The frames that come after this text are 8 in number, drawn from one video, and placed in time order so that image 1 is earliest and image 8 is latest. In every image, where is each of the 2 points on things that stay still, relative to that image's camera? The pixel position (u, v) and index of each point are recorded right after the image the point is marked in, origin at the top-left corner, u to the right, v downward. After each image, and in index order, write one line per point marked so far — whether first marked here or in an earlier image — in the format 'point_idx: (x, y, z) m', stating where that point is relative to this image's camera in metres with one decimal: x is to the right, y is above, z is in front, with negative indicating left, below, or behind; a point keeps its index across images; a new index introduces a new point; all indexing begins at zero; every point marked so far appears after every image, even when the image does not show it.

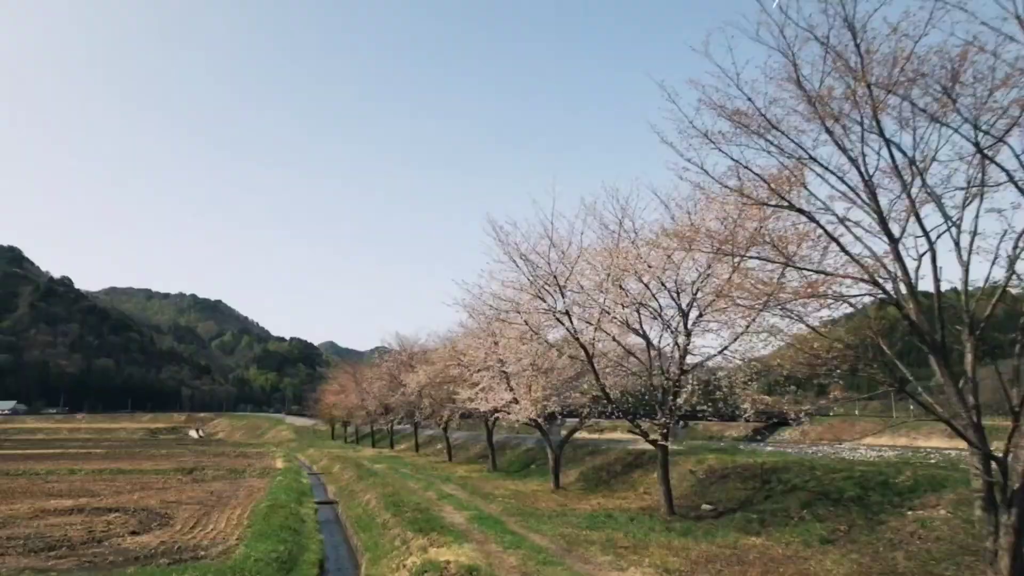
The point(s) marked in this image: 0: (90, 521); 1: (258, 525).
0: (-11.8, -6.5, +18.5) m
1: (-6.4, -6.0, +16.8) m
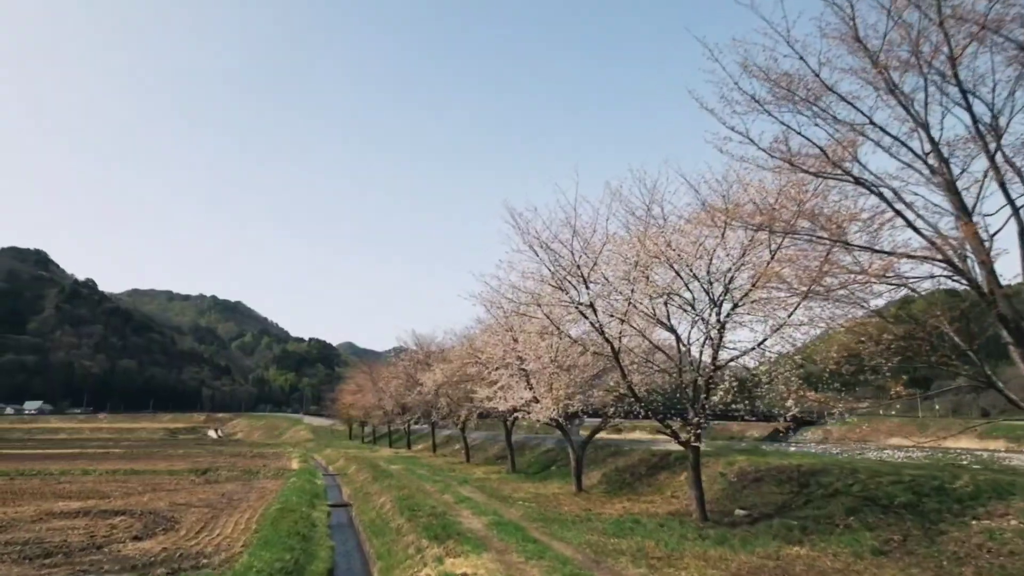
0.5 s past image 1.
0: (-11.2, -6.4, +17.8) m
1: (-5.9, -5.9, +16.0) m
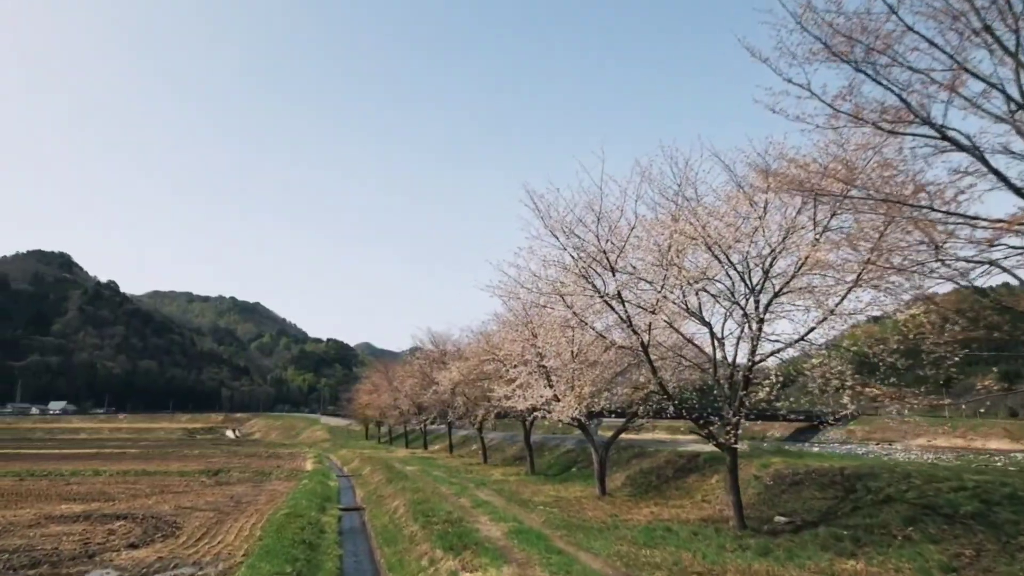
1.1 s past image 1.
0: (-10.7, -6.2, +16.8) m
1: (-5.4, -5.6, +14.9) m
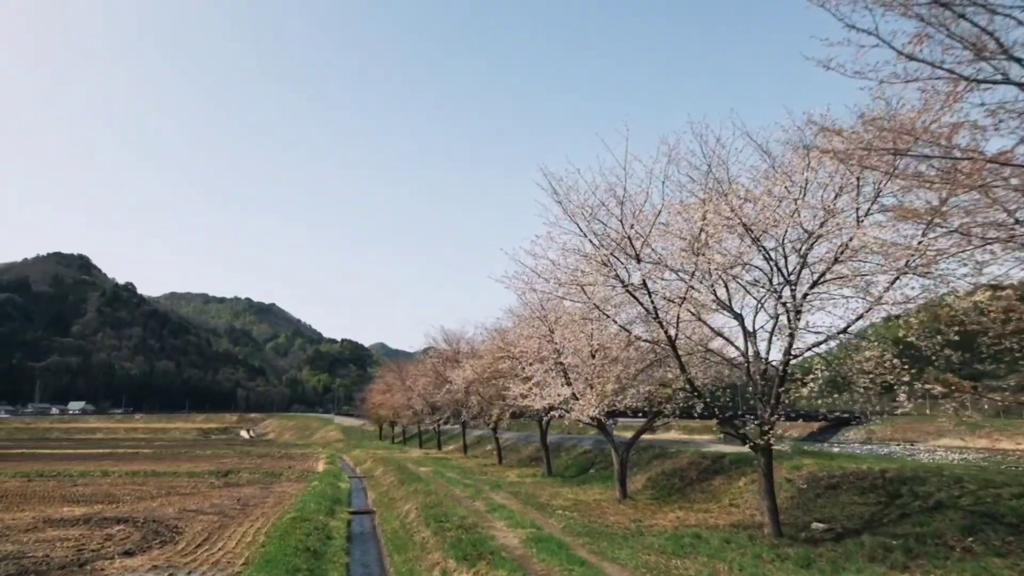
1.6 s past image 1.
0: (-10.2, -6.0, +16.1) m
1: (-5.1, -5.4, +14.0) m
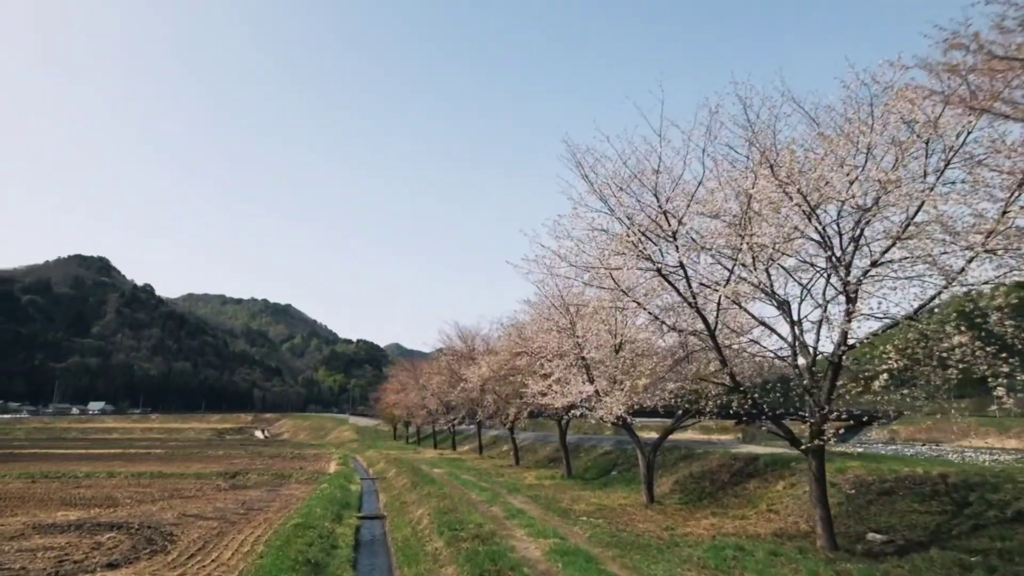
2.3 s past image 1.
0: (-9.8, -5.7, +14.9) m
1: (-4.6, -5.2, +12.7) m
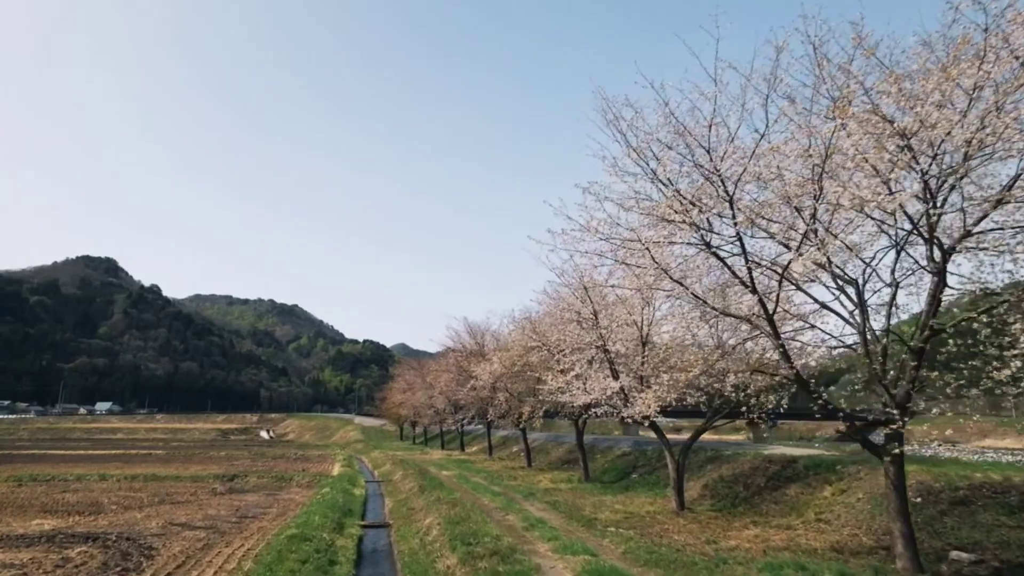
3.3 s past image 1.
0: (-9.3, -5.4, +13.1) m
1: (-4.2, -4.8, +10.9) m
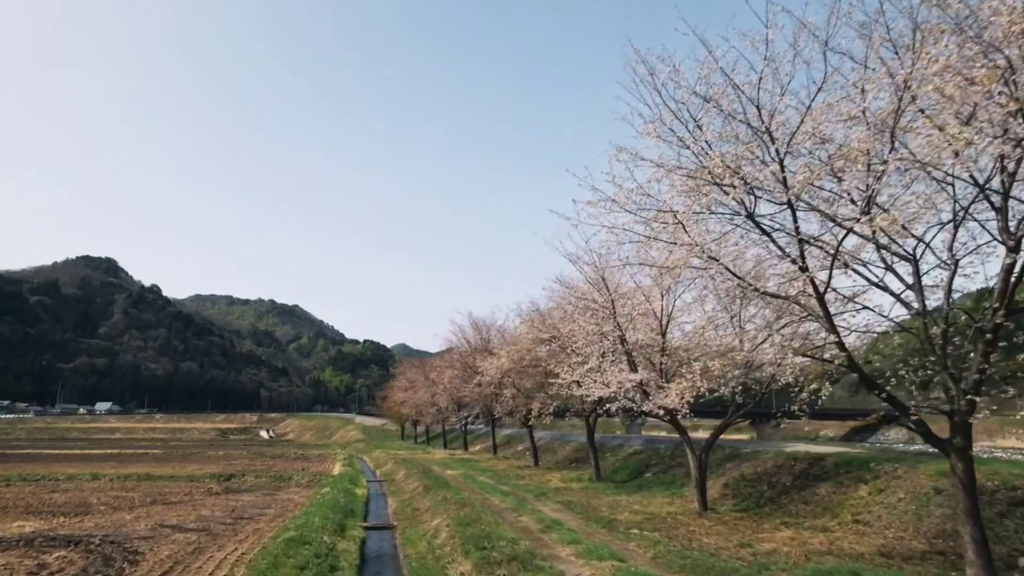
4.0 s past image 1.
0: (-9.0, -5.0, +12.0) m
1: (-3.9, -4.4, +9.8) m
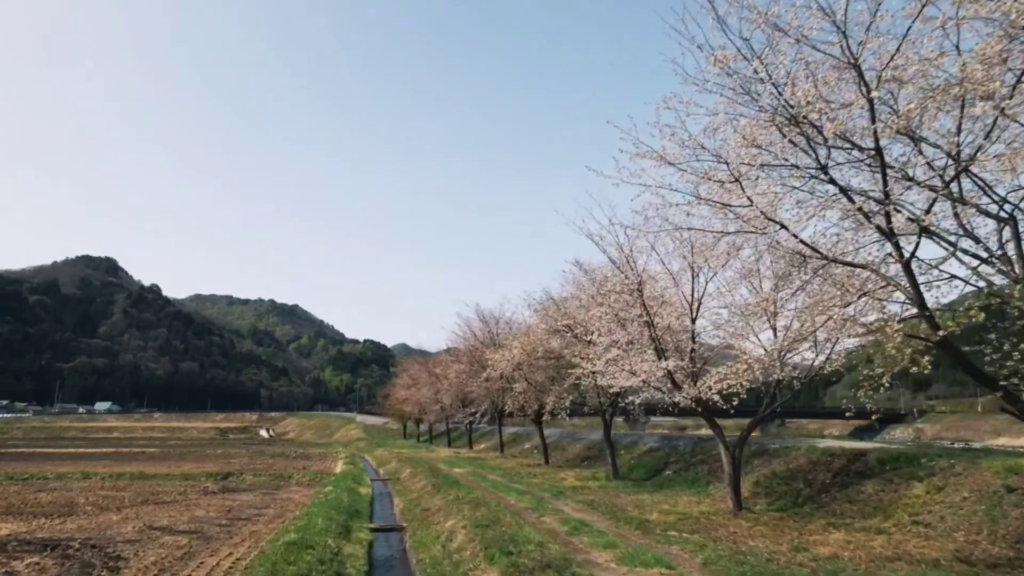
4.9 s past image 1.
0: (-8.5, -4.6, +10.6) m
1: (-3.4, -4.0, +8.4) m
